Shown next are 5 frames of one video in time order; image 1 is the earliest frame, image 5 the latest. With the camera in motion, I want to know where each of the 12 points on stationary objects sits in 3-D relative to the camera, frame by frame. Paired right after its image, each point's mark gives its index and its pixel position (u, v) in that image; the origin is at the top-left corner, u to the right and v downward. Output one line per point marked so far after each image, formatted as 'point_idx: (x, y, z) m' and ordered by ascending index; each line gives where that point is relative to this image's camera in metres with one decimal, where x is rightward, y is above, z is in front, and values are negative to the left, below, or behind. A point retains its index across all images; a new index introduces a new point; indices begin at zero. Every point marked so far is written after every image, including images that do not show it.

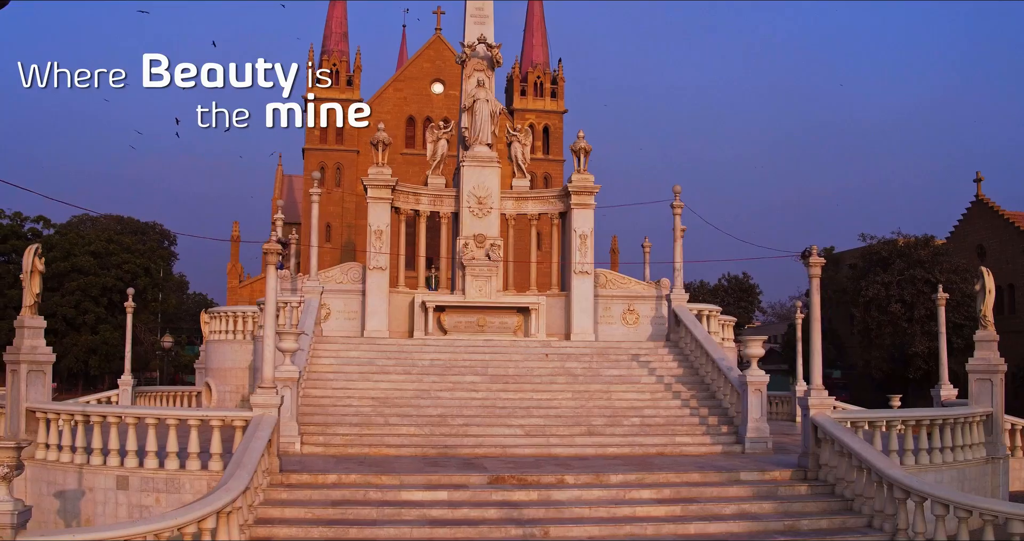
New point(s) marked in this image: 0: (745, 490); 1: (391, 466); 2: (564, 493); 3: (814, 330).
0: (+3.2, -3.0, +13.0) m
1: (-1.8, -2.9, +13.9) m
2: (+0.7, -3.0, +12.7) m
3: (+4.5, -0.9, +14.2) m
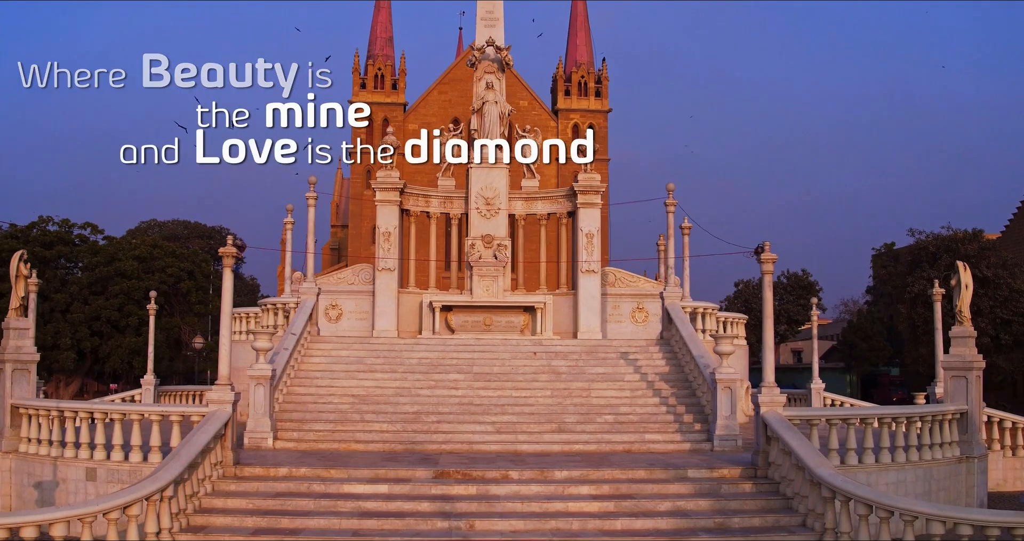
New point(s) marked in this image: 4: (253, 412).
0: (+2.4, -3.0, +13.1) m
1: (-2.5, -2.9, +14.4) m
2: (-0.2, -3.0, +13.0) m
3: (+3.8, -0.9, +14.1) m
4: (-4.3, -2.4, +15.7) m
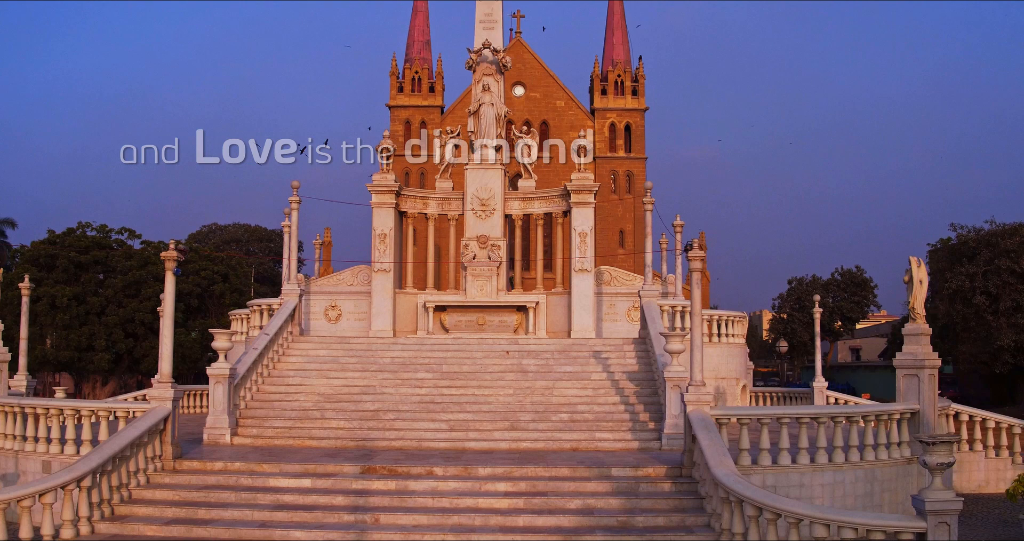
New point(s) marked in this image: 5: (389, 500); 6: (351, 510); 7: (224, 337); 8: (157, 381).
0: (+1.3, -3.0, +13.1) m
1: (-3.5, -2.9, +14.9) m
2: (-1.3, -3.0, +13.2) m
3: (+2.7, -0.8, +14.0) m
4: (-5.2, -2.4, +16.3) m
5: (-1.7, -3.1, +12.7) m
6: (-2.1, -3.2, +12.4) m
7: (-5.1, -1.2, +16.5) m
8: (-5.4, -1.7, +14.3) m
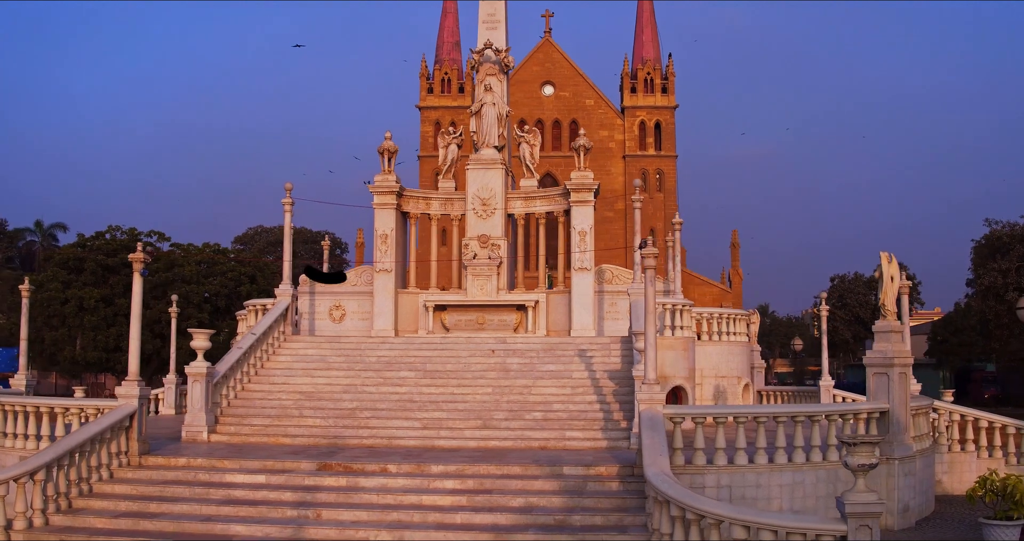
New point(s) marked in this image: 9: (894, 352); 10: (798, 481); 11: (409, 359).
0: (+0.5, -3.0, +13.1) m
1: (-4.1, -2.9, +15.2) m
2: (-2.0, -3.0, +13.4) m
3: (+2.0, -0.8, +13.9) m
4: (-5.7, -2.4, +16.7) m
5: (-2.4, -3.1, +12.9) m
6: (-2.9, -3.2, +12.6) m
7: (-5.6, -1.2, +16.9) m
8: (-6.0, -1.7, +14.7) m
9: (+6.0, -1.3, +14.7) m
10: (+4.2, -3.1, +13.8) m
11: (-2.1, -1.9, +19.9) m
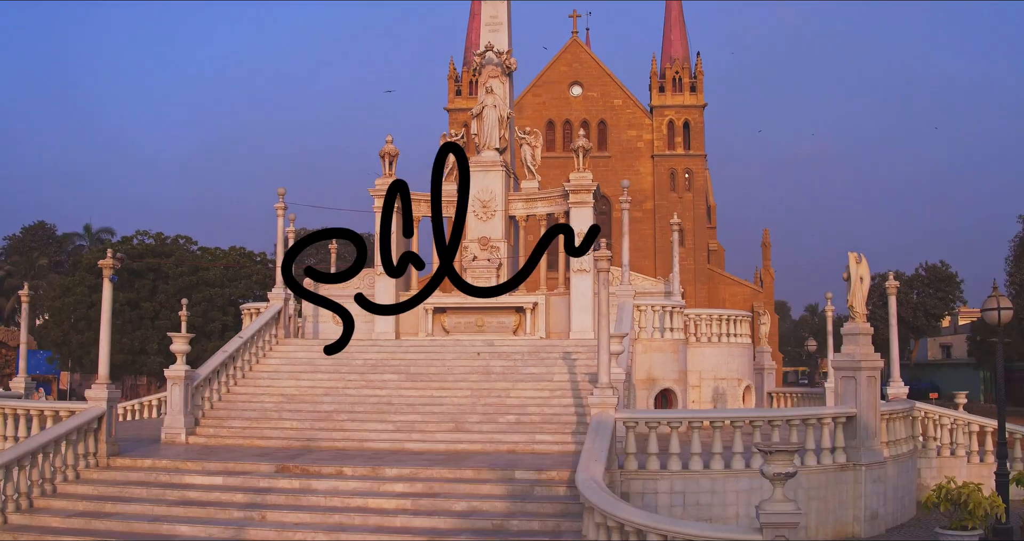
0: (-0.2, -3.0, +13.0) m
1: (-4.7, -3.0, +15.4) m
2: (-2.7, -3.1, +13.5) m
3: (+1.3, -0.8, +13.8) m
4: (-6.2, -2.5, +17.1) m
5: (-3.1, -3.2, +13.0) m
6: (-3.6, -3.2, +12.7) m
7: (-6.1, -1.3, +17.3) m
8: (-6.7, -1.8, +15.0) m
9: (+5.3, -1.3, +14.3) m
10: (+3.5, -3.1, +13.5) m
11: (-2.5, -1.9, +20.0) m
